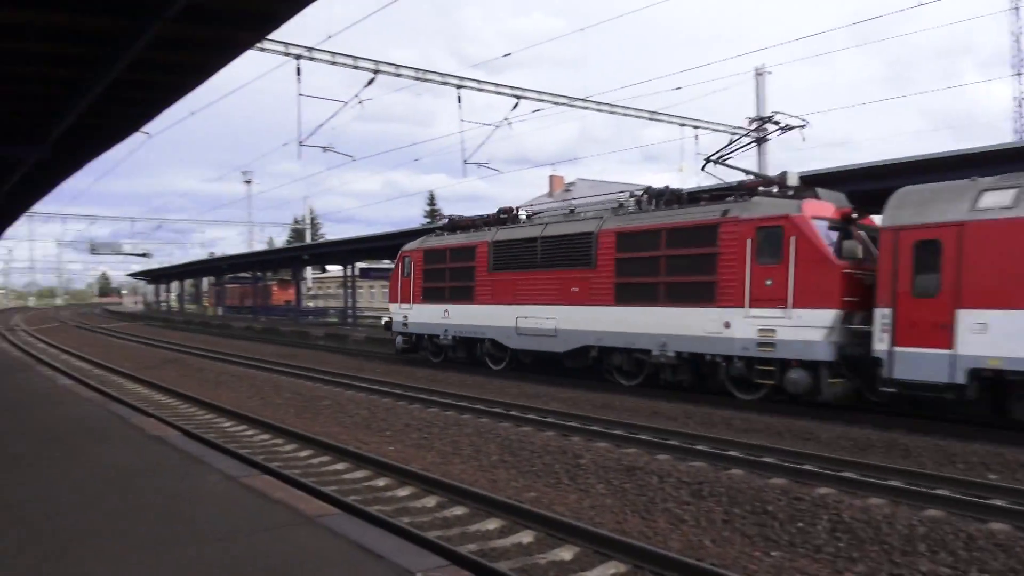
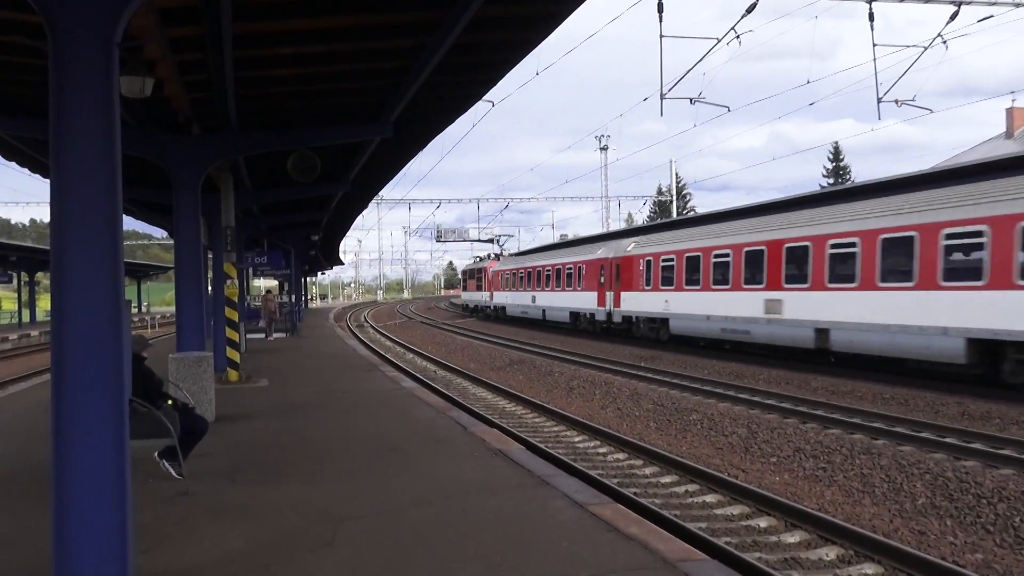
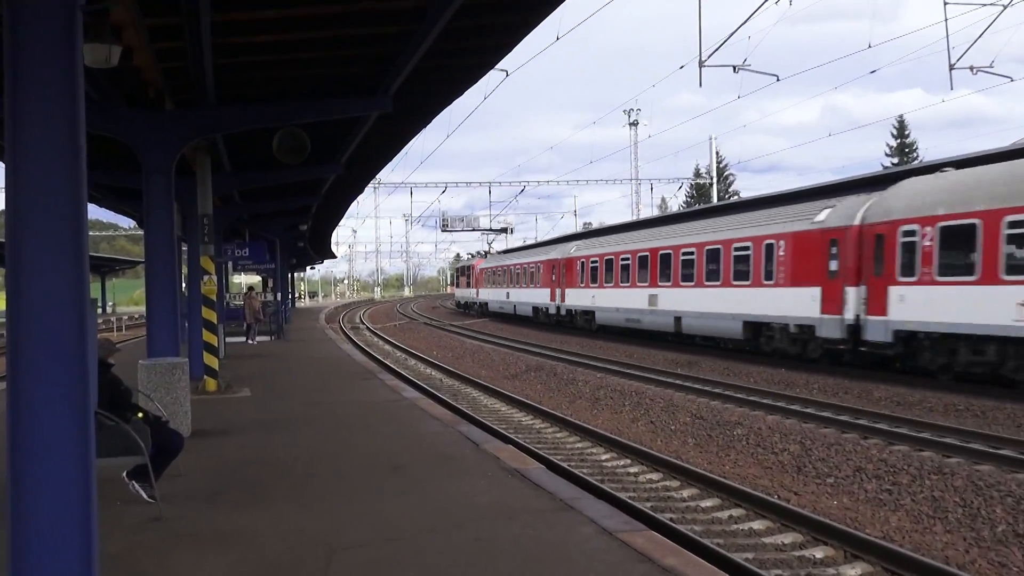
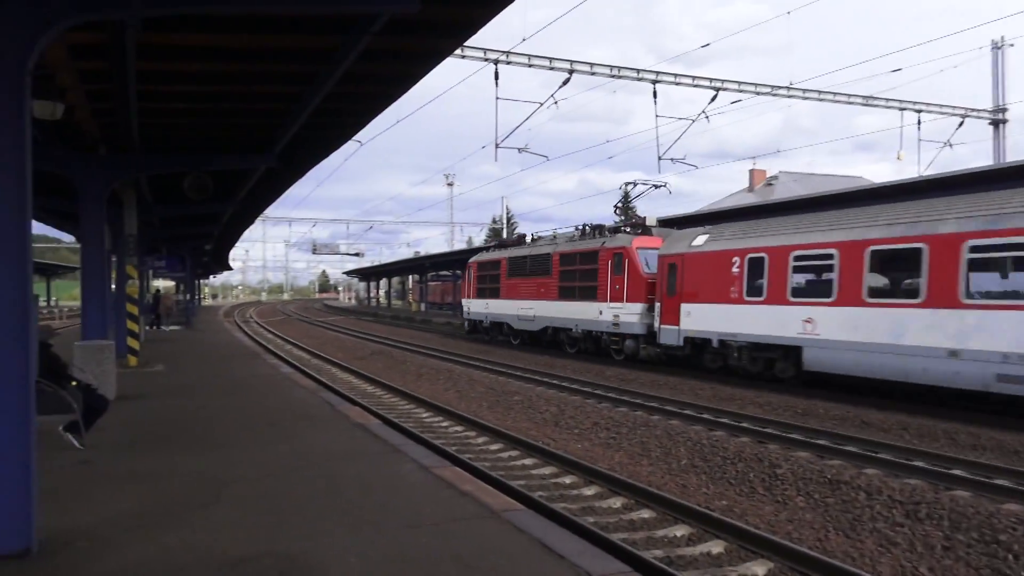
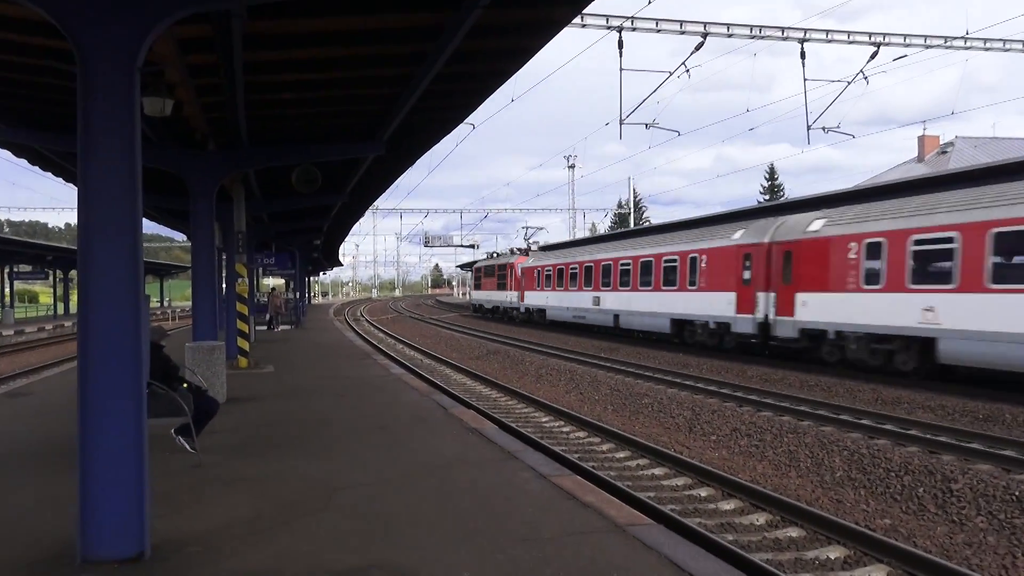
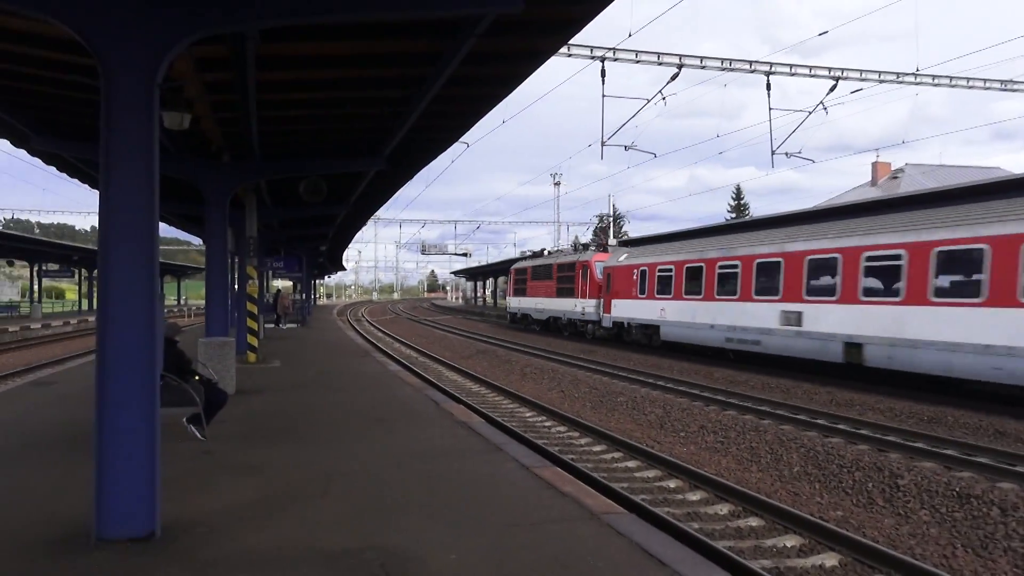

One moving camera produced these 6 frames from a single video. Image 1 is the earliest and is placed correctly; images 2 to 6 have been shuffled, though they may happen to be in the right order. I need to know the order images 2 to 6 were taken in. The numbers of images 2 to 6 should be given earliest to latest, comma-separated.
4, 6, 5, 2, 3
